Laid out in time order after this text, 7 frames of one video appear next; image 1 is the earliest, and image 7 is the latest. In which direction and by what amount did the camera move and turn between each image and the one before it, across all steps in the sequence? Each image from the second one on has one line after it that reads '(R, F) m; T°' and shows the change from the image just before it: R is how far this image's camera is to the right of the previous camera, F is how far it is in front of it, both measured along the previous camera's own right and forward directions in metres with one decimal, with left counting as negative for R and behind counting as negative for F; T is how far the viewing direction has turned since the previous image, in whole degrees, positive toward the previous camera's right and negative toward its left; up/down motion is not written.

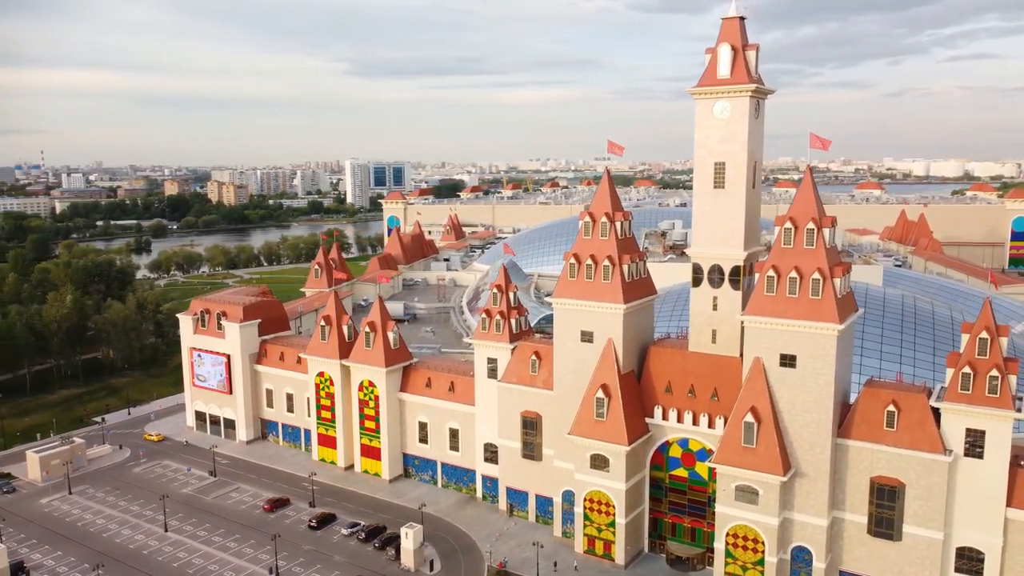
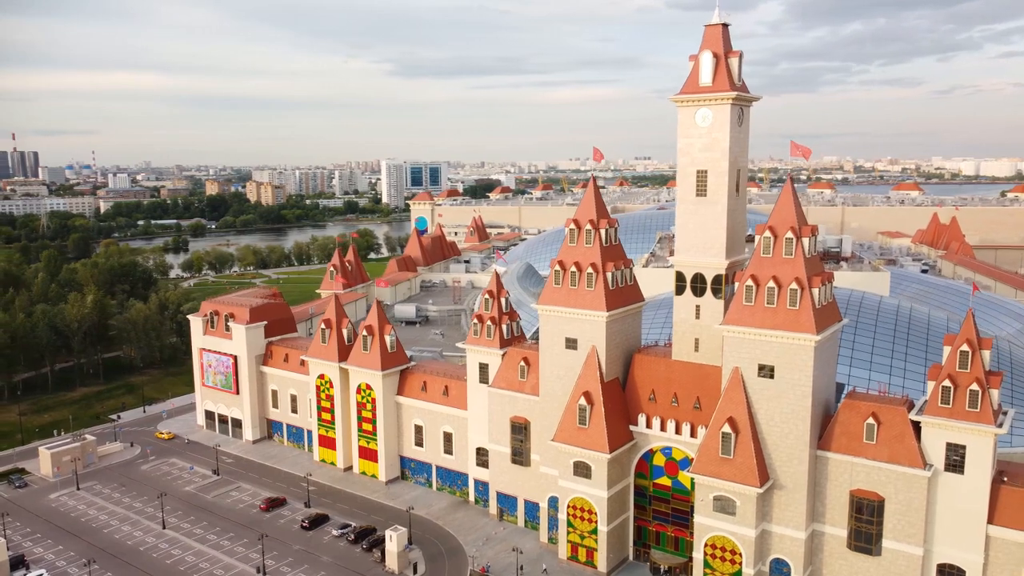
(+2.2, -0.1) m; -3°
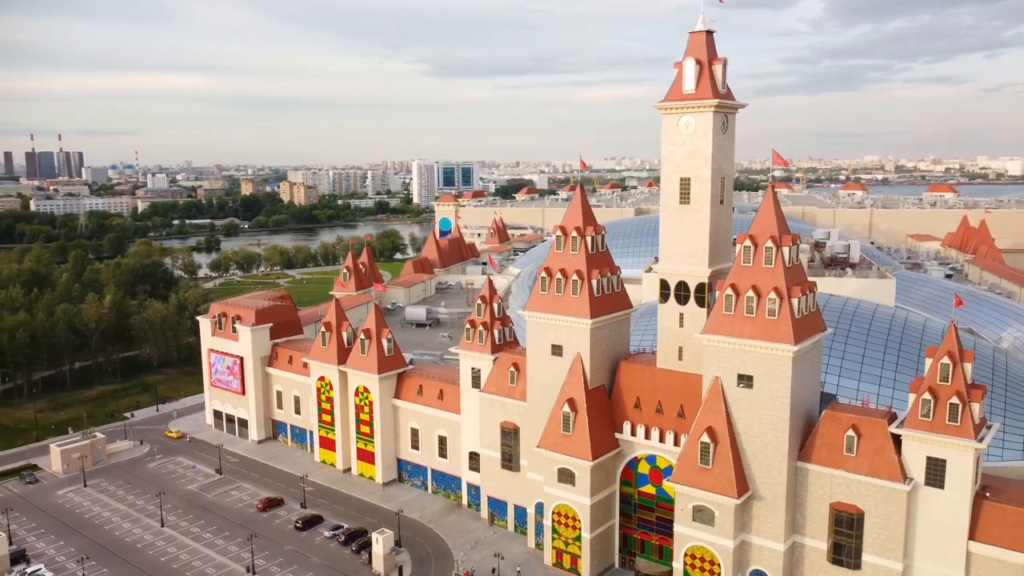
(+2.0, -0.1) m; -2°
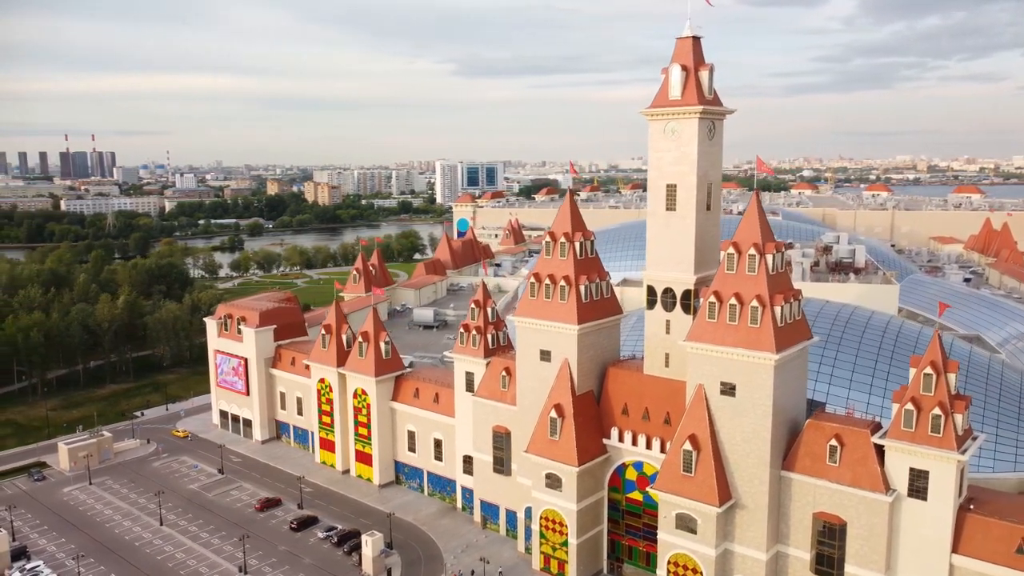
(+1.5, -0.1) m; -2°
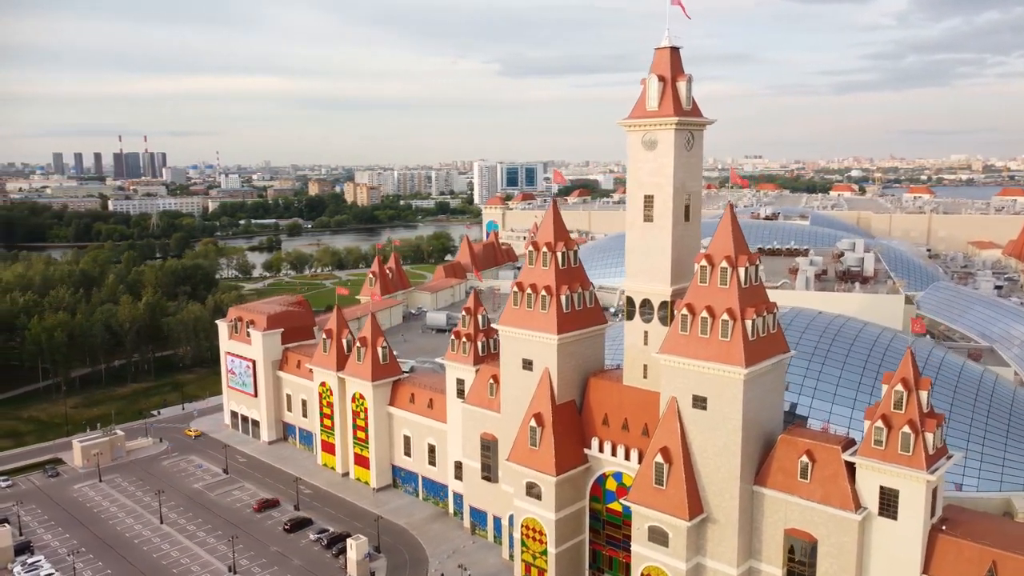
(+2.5, -0.2) m; -3°
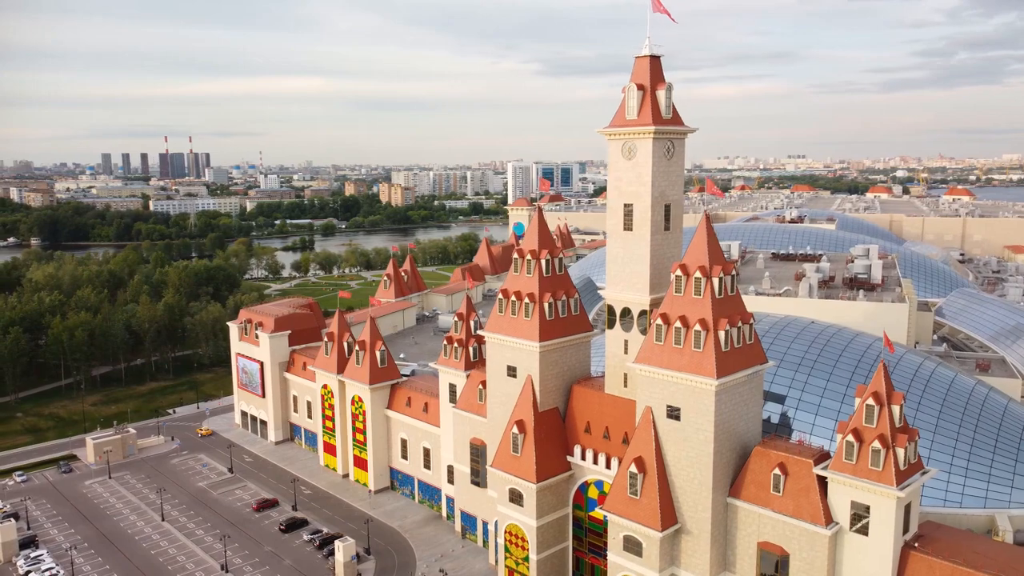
(+2.2, -0.2) m; -3°
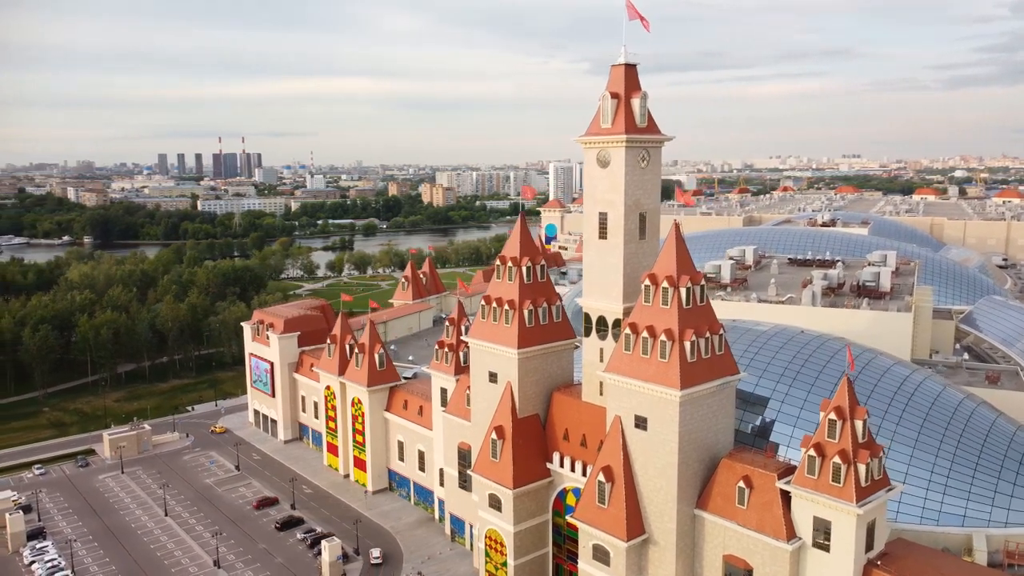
(+2.8, -0.2) m; -3°
